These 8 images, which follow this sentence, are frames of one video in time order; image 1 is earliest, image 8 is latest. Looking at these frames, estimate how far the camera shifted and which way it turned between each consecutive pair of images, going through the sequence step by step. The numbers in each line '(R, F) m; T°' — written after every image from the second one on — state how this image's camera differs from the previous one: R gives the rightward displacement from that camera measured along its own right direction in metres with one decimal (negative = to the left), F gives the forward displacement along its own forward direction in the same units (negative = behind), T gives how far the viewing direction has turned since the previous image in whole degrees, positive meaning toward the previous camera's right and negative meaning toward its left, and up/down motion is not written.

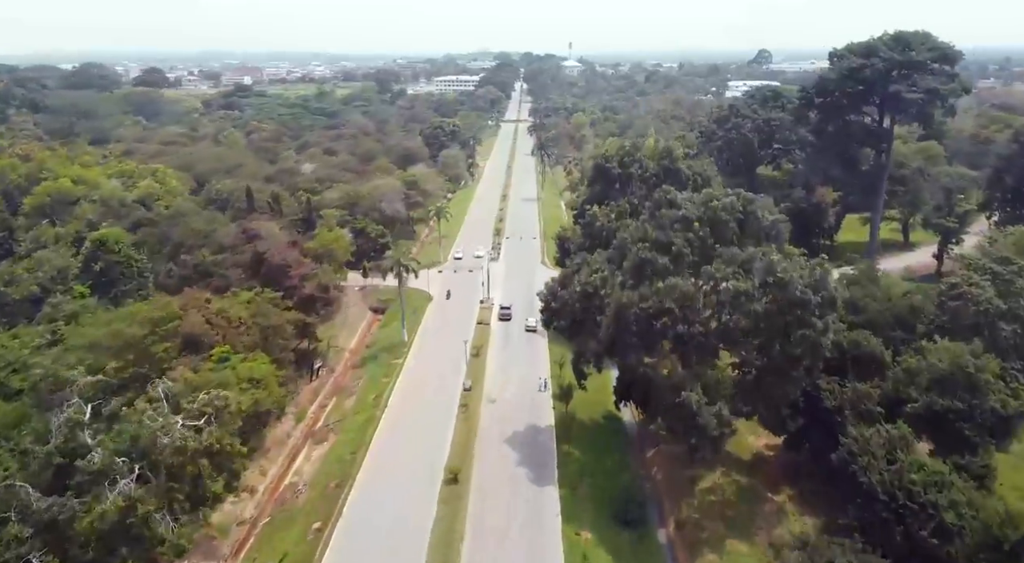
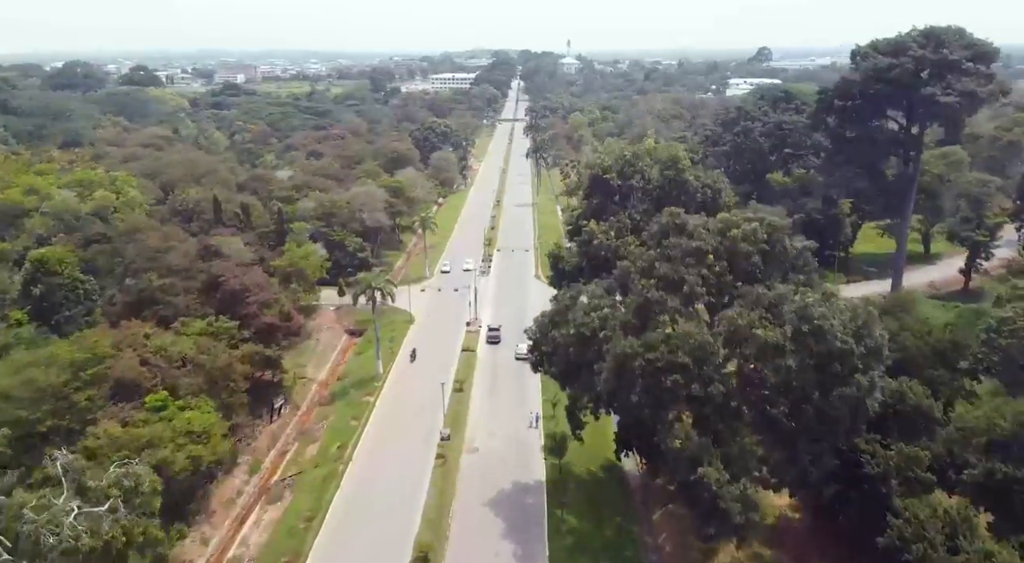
(+0.6, +5.4) m; 0°
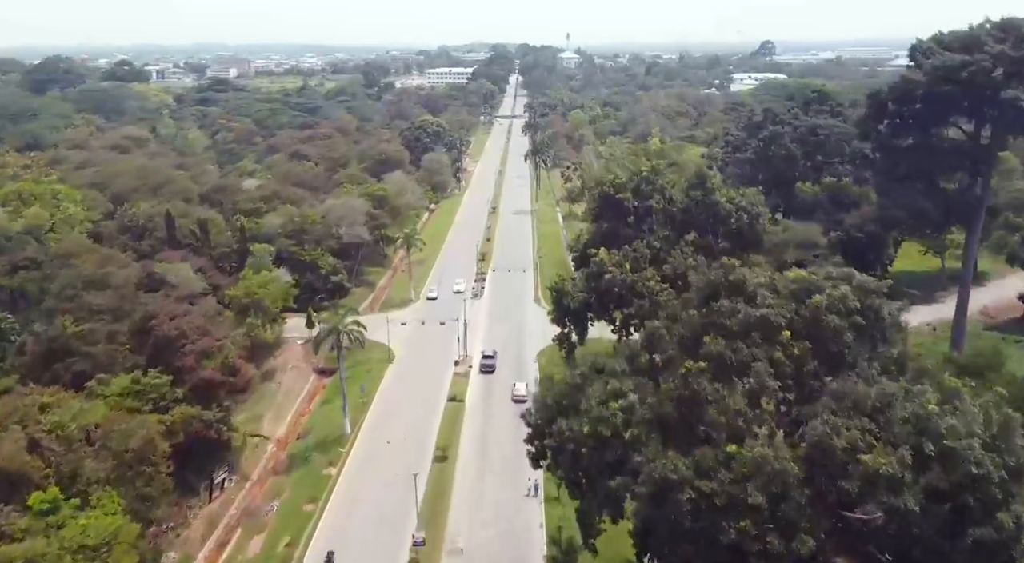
(+0.2, +7.7) m; 0°
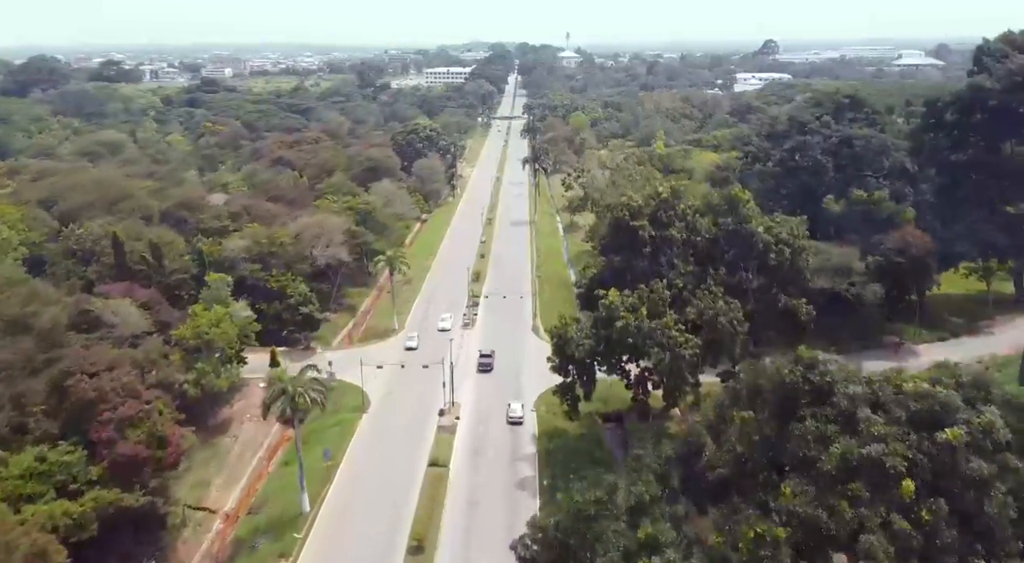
(+0.3, +6.4) m; 0°
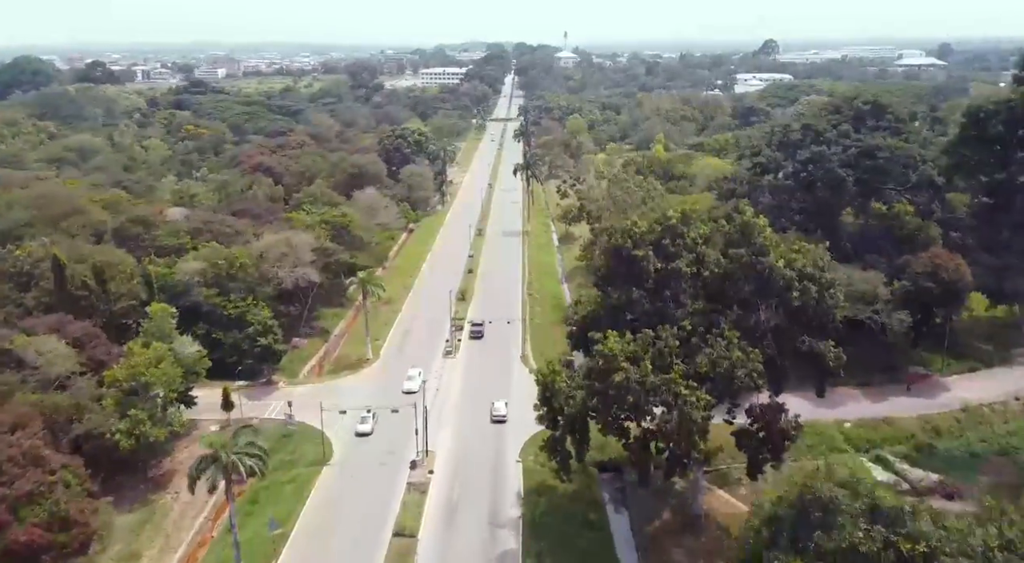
(+0.7, +4.9) m; 0°
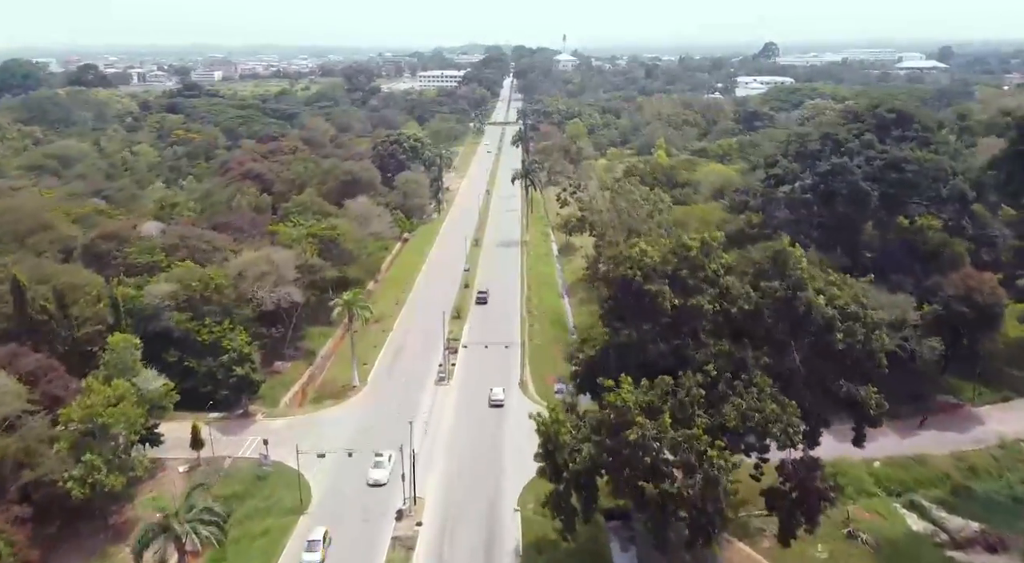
(+0.1, +3.3) m; 0°
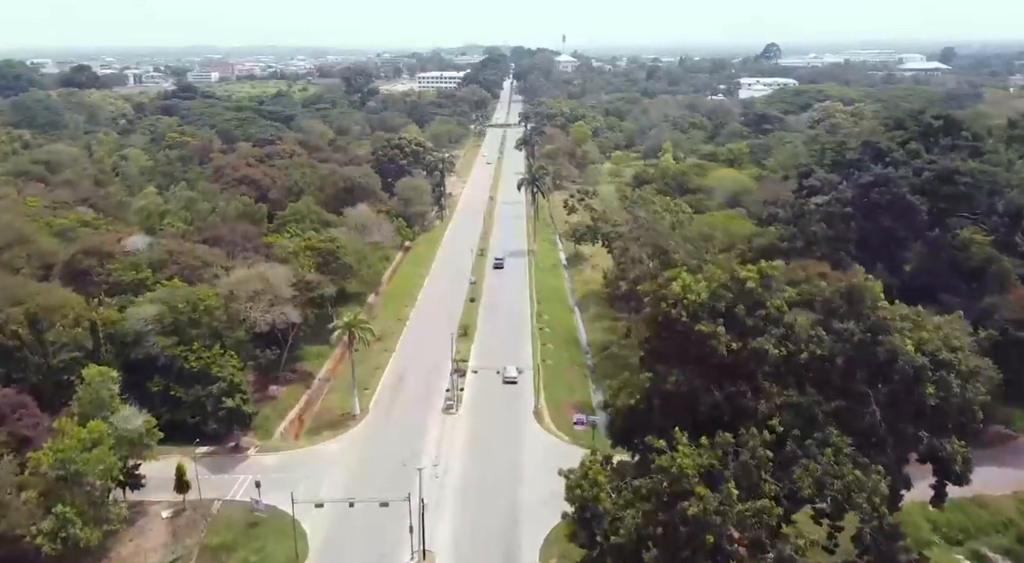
(-0.8, +3.4) m; 0°
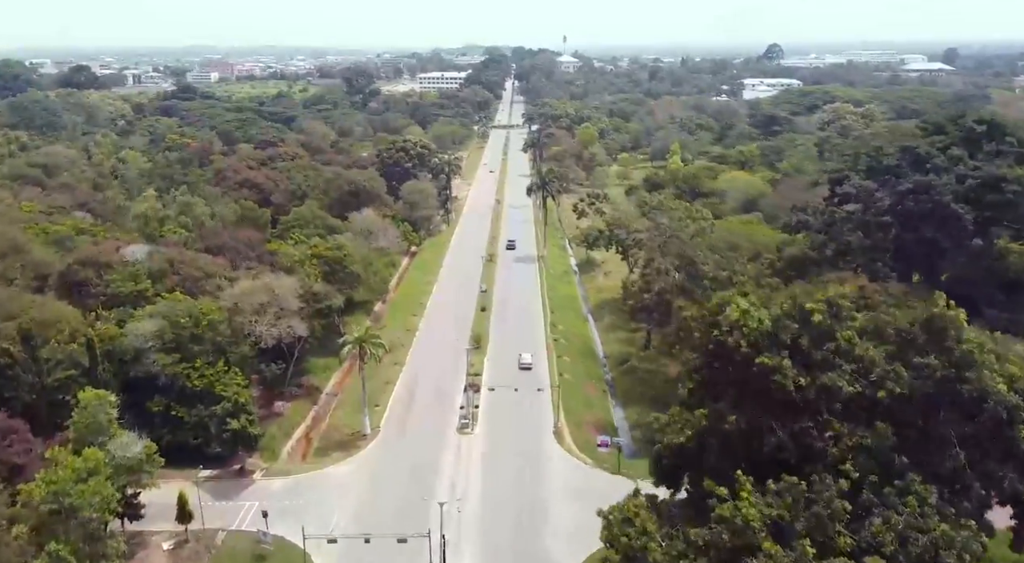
(-0.9, +2.0) m; 0°
